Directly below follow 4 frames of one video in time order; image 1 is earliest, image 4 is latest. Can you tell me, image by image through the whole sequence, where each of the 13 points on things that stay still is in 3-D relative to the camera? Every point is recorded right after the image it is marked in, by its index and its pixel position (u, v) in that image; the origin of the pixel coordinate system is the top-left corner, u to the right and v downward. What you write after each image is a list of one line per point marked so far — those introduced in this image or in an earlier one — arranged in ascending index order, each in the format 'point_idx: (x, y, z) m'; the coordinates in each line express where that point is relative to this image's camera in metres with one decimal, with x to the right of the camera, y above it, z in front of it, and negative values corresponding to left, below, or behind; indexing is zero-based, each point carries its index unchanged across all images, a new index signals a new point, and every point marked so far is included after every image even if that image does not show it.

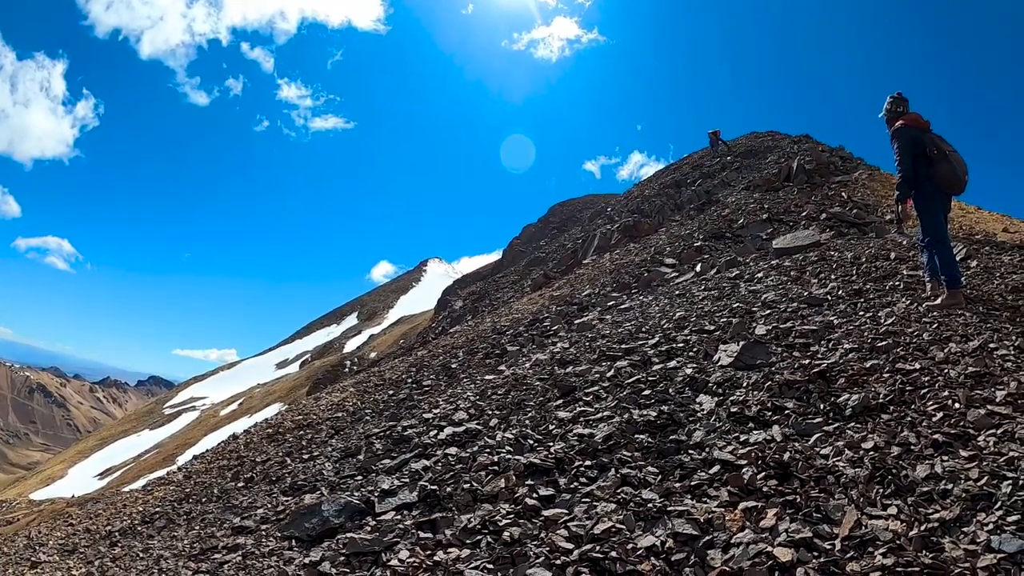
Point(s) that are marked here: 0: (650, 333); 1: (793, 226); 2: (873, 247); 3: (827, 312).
0: (+3.5, -1.3, +14.6) m
1: (+9.0, +1.8, +18.3) m
2: (+10.0, +1.1, +15.8) m
3: (+7.5, -0.6, +13.6) m
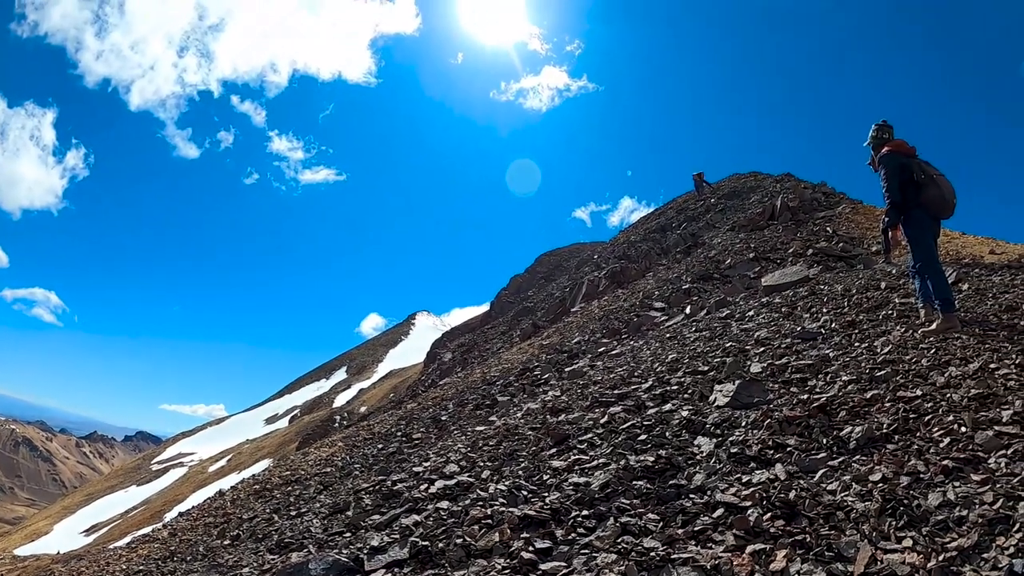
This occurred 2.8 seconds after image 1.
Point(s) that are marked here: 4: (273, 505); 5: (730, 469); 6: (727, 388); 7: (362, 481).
0: (+3.3, -2.2, +14.5) m
1: (+8.7, +0.9, +18.4) m
2: (+9.7, +0.3, +15.8) m
3: (+7.3, -1.4, +13.5) m
4: (-6.1, -5.6, +14.8) m
5: (+3.9, -3.3, +10.4) m
6: (+4.8, -2.2, +12.8) m
7: (-3.6, -4.6, +13.8) m
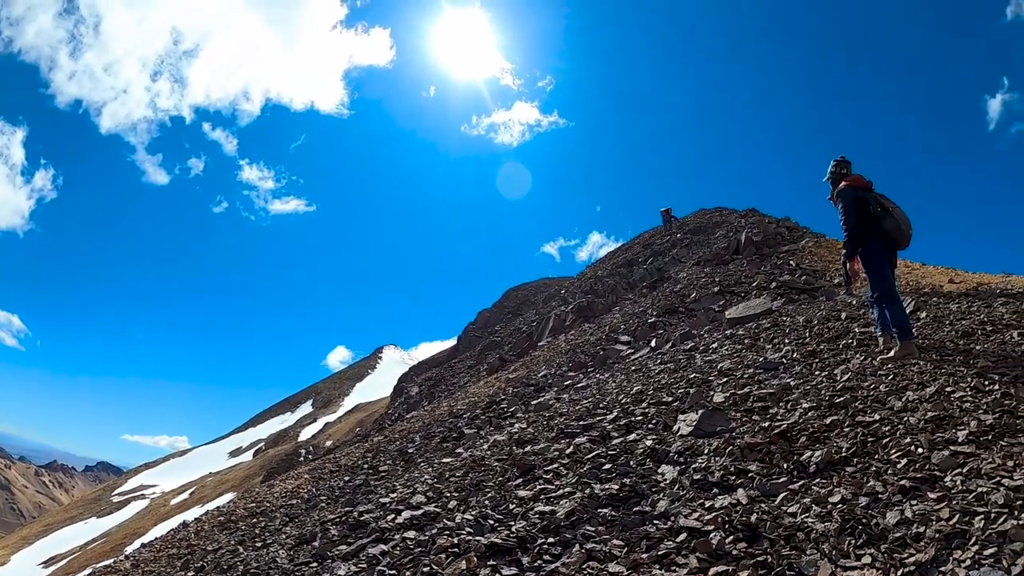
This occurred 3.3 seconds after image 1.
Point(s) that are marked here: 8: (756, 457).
0: (+2.6, -3.0, +14.6) m
1: (+7.8, 0.0, +18.8) m
2: (+8.9, -0.5, +16.2) m
3: (+6.6, -2.1, +13.8) m
4: (-6.9, -6.3, +14.5) m
5: (+3.3, -4.0, +10.5) m
6: (+4.1, -3.0, +13.0) m
7: (-4.3, -5.4, +13.7) m
8: (+4.7, -3.4, +11.1) m
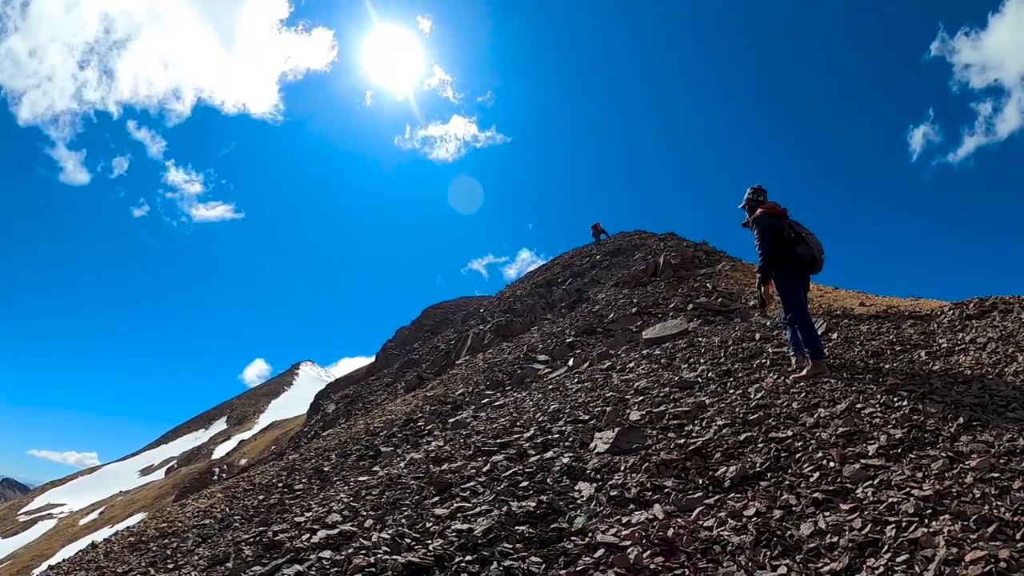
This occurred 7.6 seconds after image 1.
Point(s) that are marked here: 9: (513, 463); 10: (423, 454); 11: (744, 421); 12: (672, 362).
0: (+0.6, -3.5, +14.9) m
1: (+5.6, -0.7, +19.5) m
2: (+6.9, -1.2, +17.0) m
3: (+4.7, -2.7, +14.4) m
4: (-8.9, -6.6, +14.0) m
5: (+1.7, -4.4, +10.9) m
6: (+2.3, -3.4, +13.4) m
7: (-6.2, -5.7, +13.4) m
8: (+3.0, -3.9, +11.6) m
9: (+0.1, -4.0, +13.2) m
10: (-2.0, -4.2, +15.0) m
11: (+5.0, -3.1, +12.8) m
12: (+4.8, -2.0, +16.4) m
